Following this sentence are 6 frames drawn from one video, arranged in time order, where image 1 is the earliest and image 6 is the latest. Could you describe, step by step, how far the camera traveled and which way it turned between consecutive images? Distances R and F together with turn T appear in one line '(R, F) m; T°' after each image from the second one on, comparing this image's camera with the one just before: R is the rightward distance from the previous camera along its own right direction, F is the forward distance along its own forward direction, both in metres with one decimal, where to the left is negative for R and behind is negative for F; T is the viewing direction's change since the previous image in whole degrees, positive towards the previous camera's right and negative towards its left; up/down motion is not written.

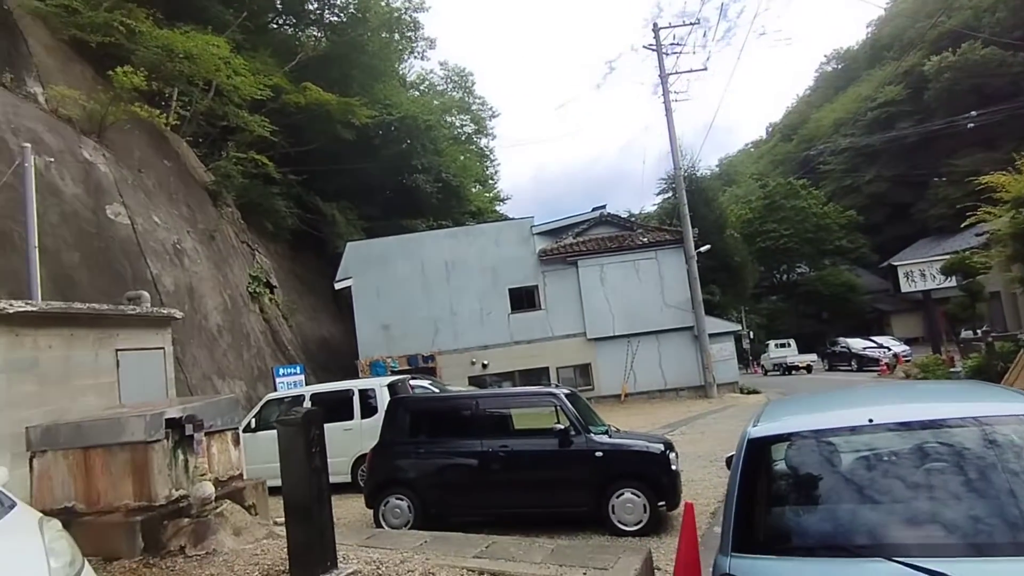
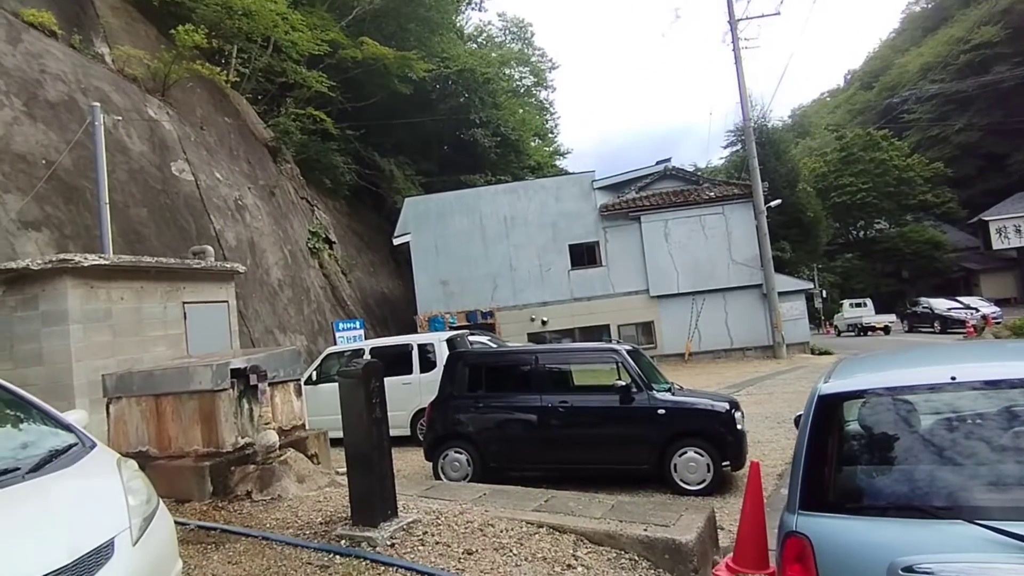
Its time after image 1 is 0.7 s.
(0.0, +0.2) m; -5°
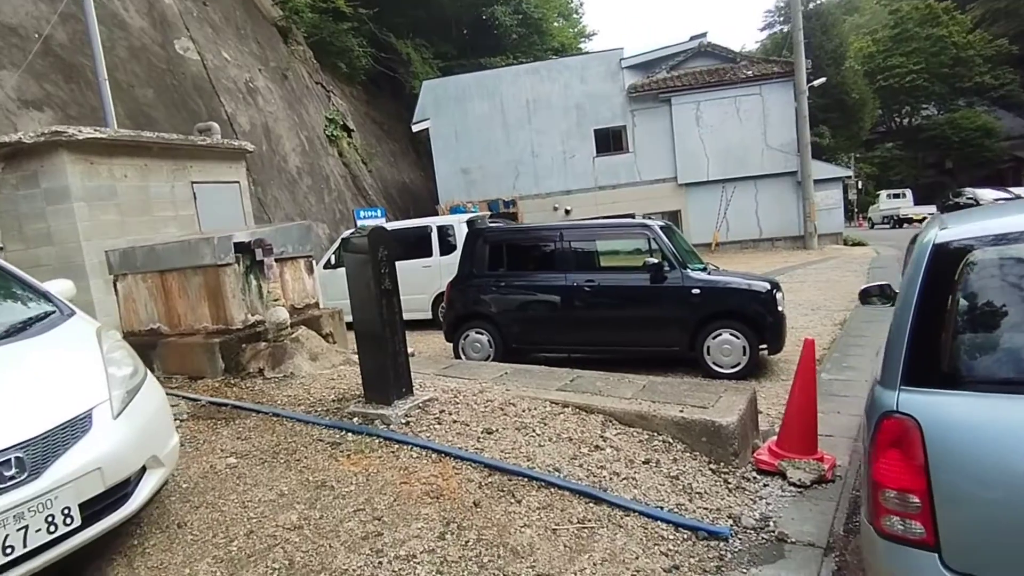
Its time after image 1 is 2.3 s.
(0.0, +0.5) m; -2°
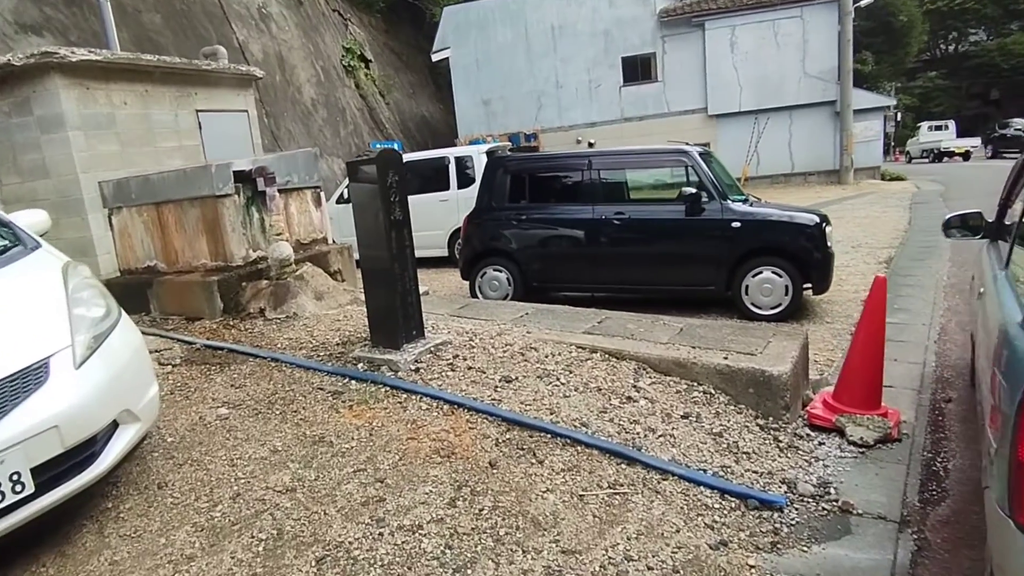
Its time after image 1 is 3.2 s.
(0.0, +0.5) m; -2°
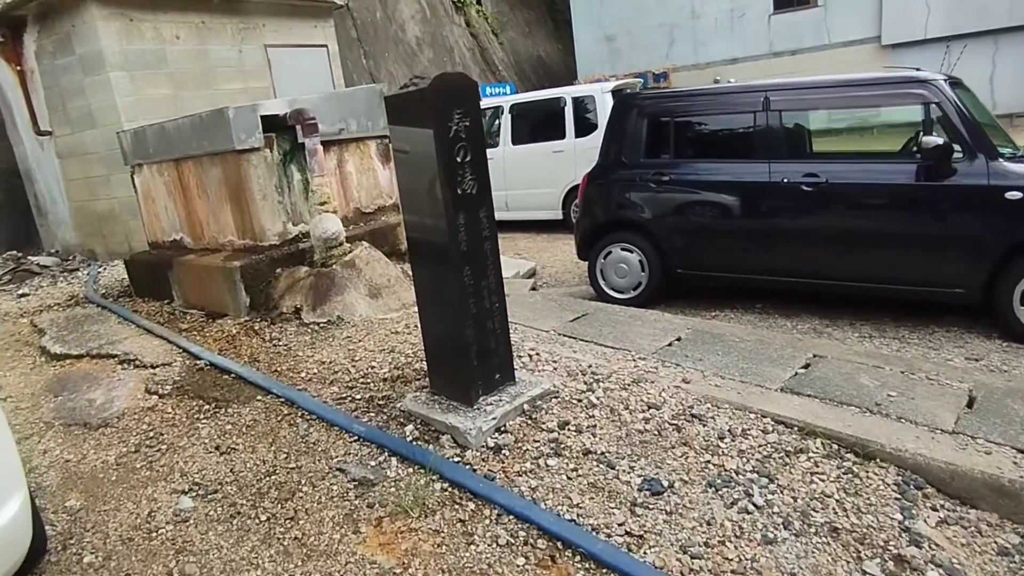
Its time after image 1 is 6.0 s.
(-0.1, +1.6) m; -10°
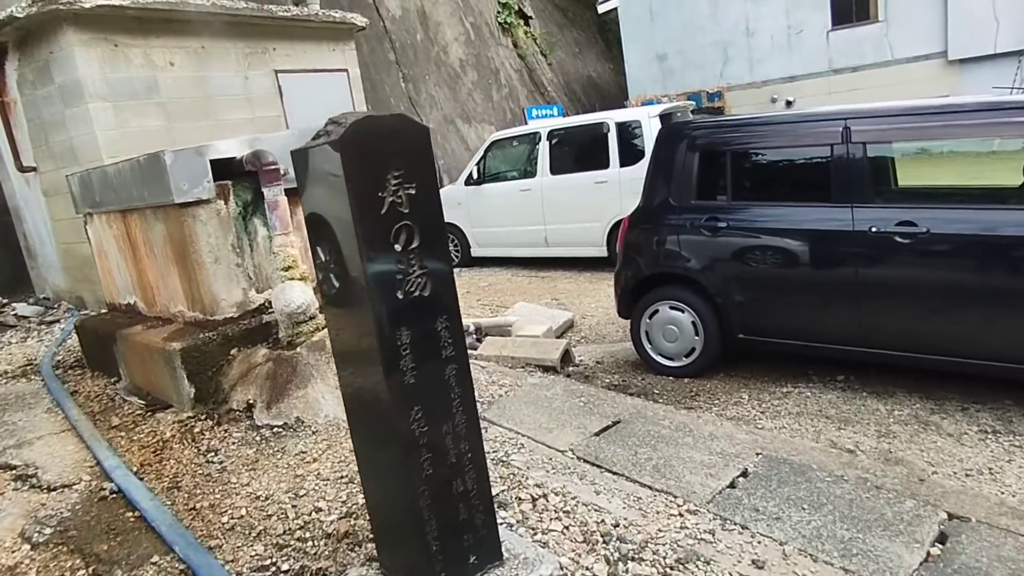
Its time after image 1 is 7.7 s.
(+0.2, +0.8) m; -4°
